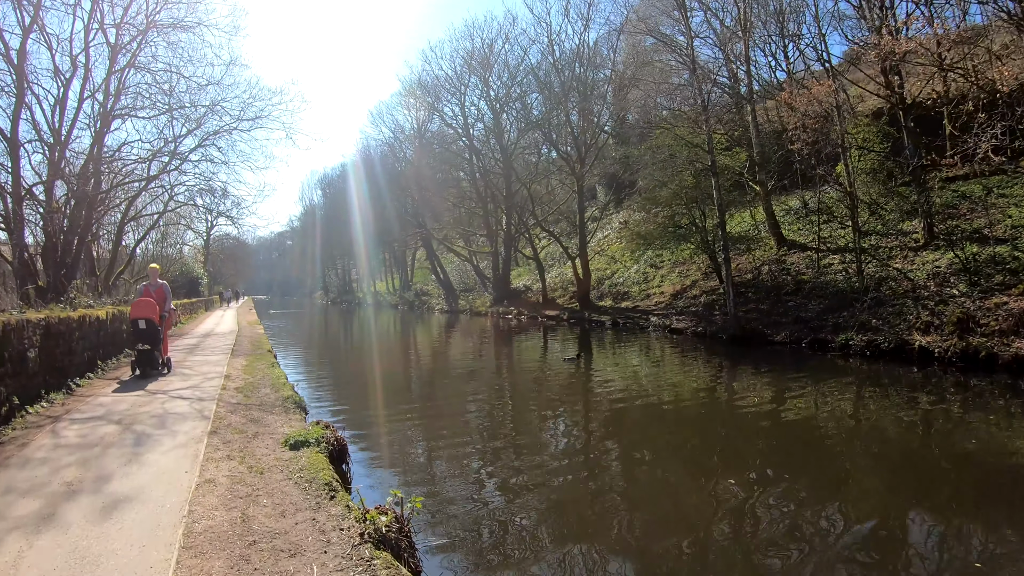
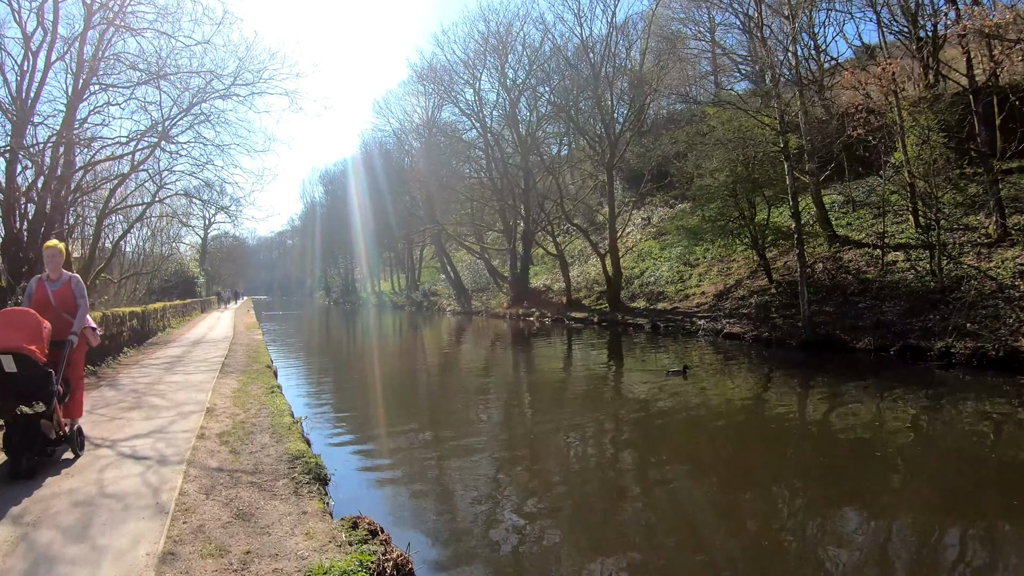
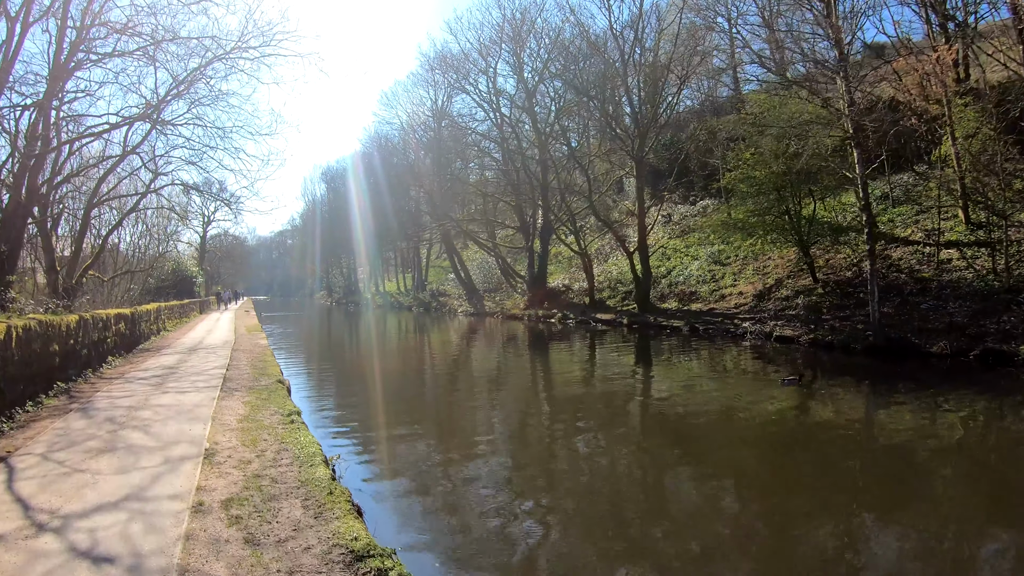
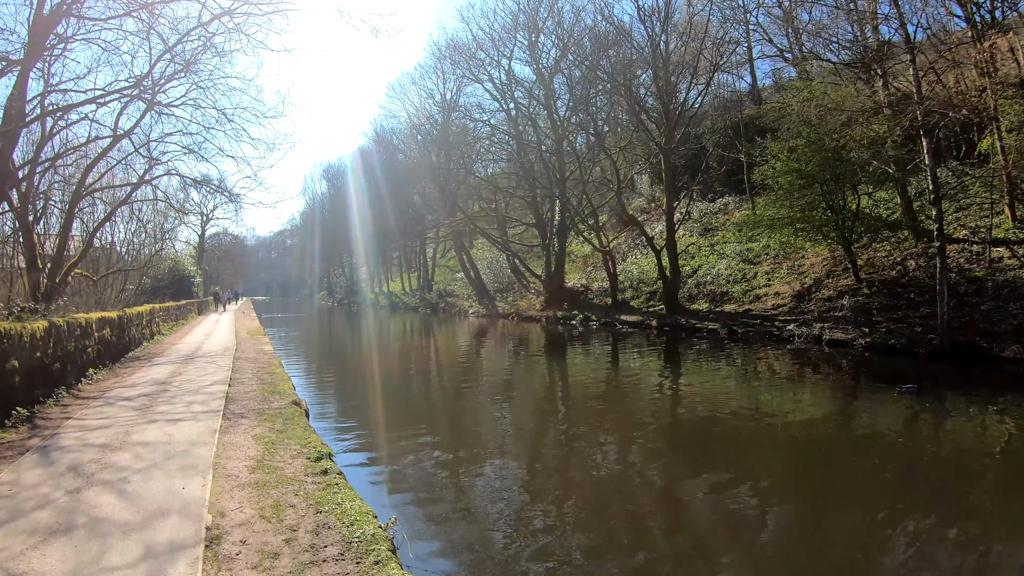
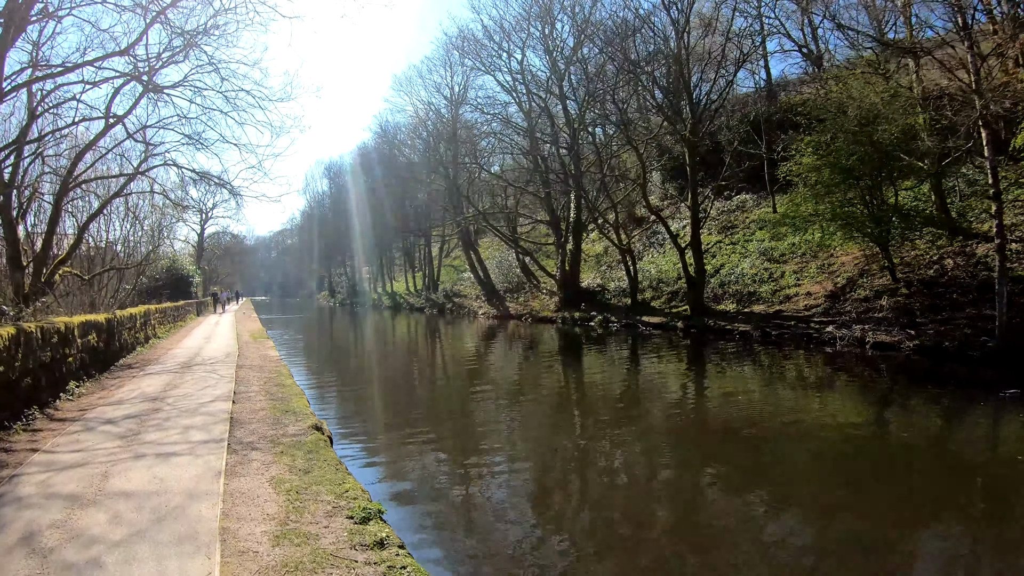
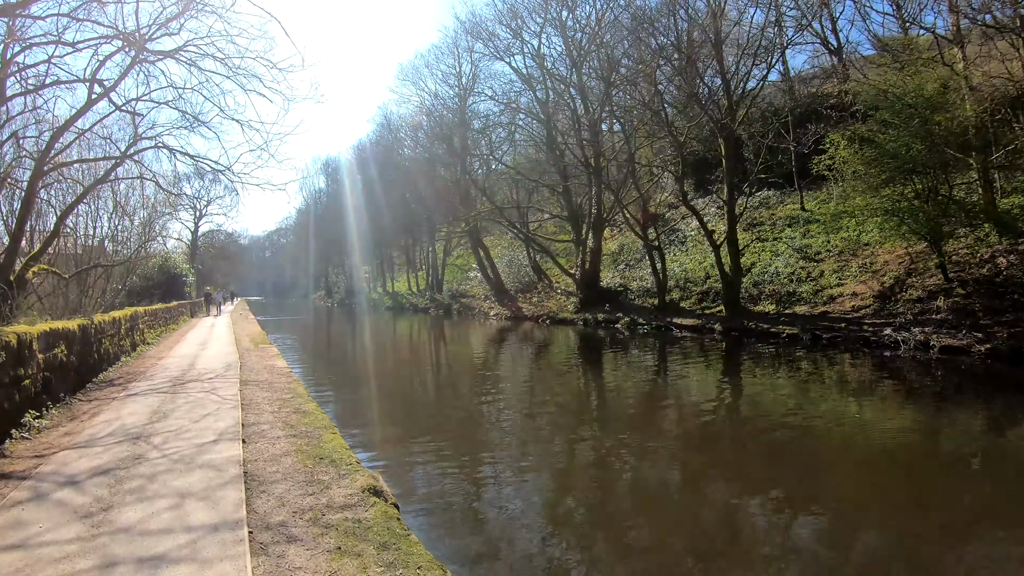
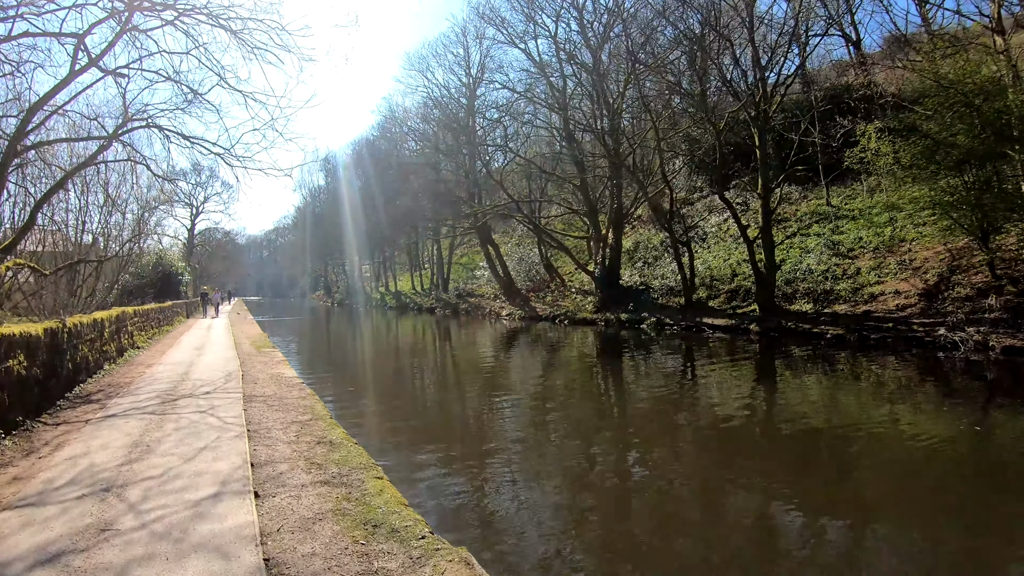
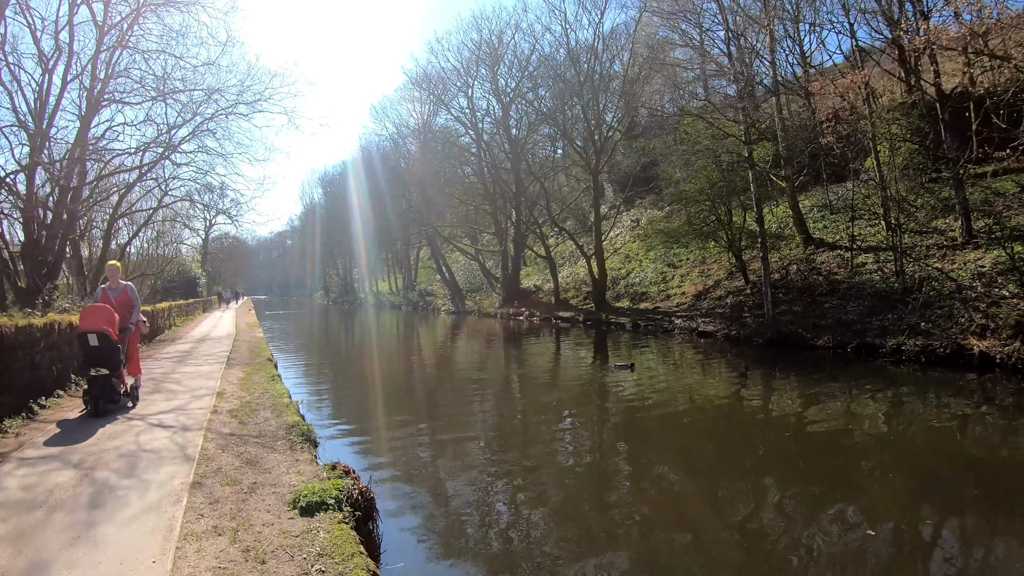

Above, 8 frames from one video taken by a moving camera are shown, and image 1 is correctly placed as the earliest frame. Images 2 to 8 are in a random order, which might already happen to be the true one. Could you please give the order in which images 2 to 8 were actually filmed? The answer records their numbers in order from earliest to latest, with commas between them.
8, 2, 3, 4, 5, 6, 7
